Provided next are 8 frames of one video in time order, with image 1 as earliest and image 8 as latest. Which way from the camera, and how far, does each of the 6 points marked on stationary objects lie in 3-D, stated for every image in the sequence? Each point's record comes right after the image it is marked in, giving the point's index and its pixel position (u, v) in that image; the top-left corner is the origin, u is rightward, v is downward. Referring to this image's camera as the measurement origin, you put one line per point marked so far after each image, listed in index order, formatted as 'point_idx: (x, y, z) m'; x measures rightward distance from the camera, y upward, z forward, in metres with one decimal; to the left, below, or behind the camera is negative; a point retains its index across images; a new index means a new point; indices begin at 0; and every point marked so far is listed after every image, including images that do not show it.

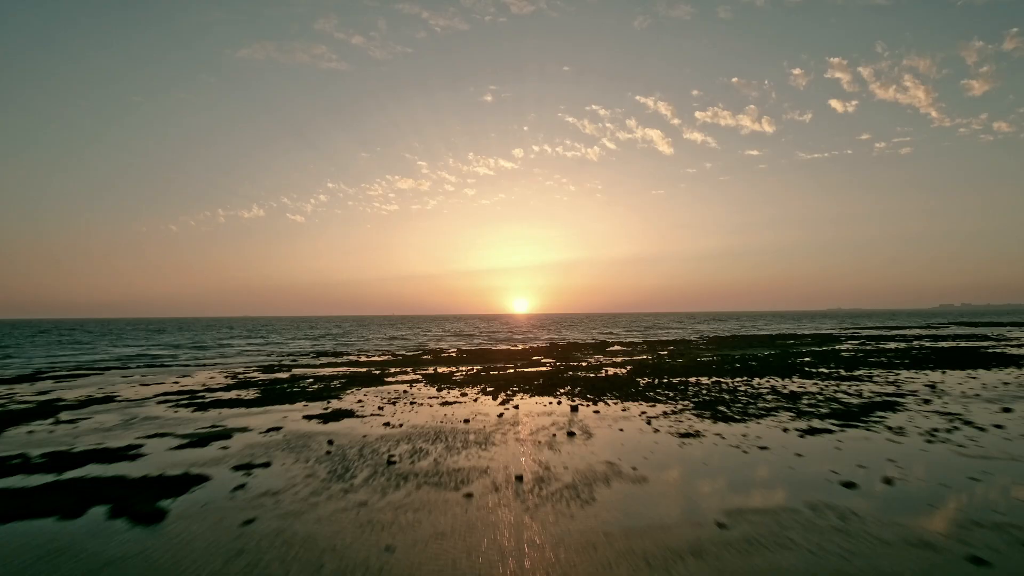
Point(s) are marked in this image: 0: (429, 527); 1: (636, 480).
0: (-1.7, -5.1, +10.9) m
1: (+3.4, -5.2, +14.0) m
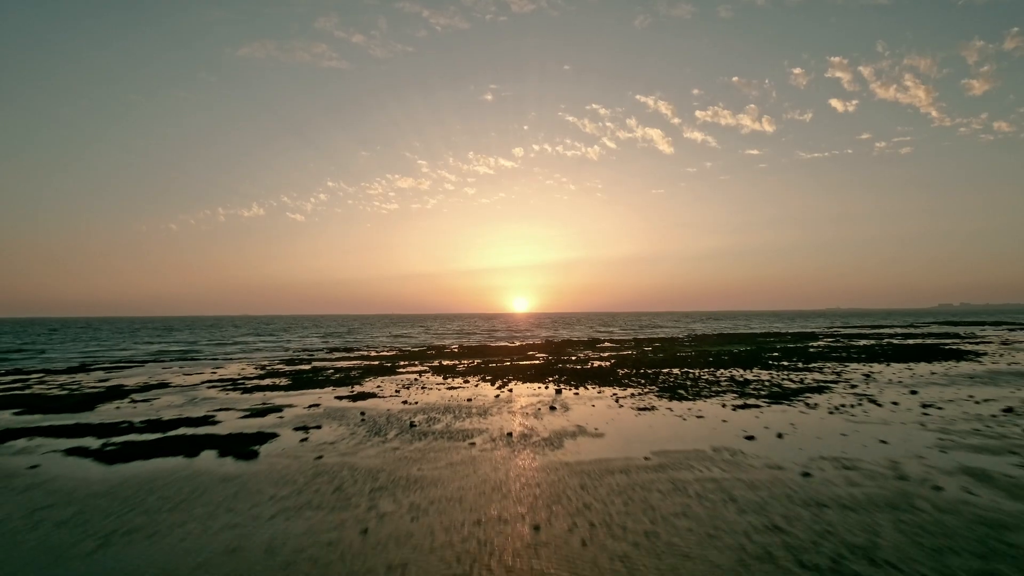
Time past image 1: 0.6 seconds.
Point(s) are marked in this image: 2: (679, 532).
0: (-2.0, -5.3, +15.7) m
1: (+3.1, -5.5, +18.8) m
2: (+3.4, -5.0, +10.5) m
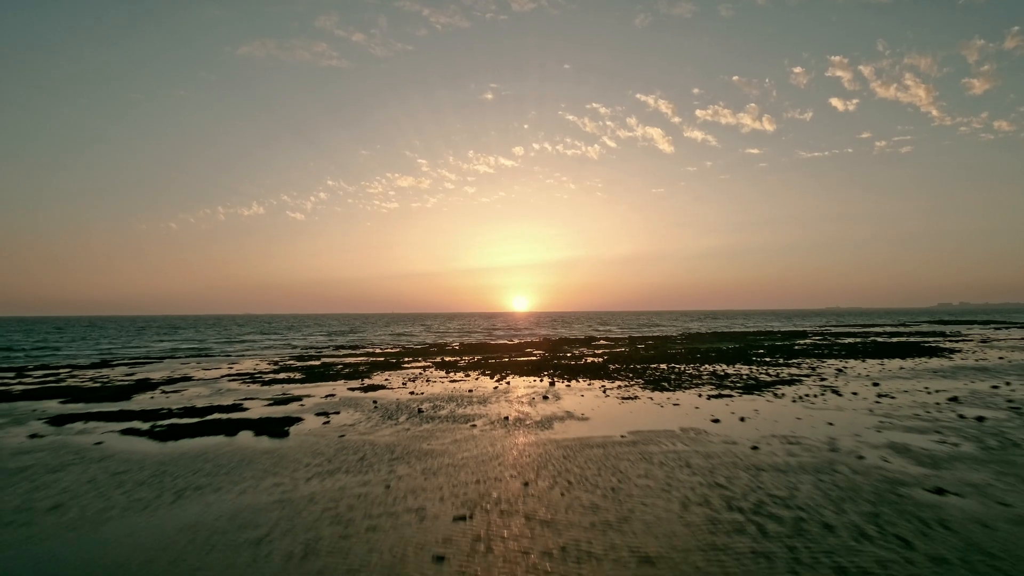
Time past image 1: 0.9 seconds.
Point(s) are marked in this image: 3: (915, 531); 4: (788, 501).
0: (-2.2, -5.4, +18.3) m
1: (+2.9, -5.5, +21.3) m
2: (+3.3, -5.1, +13.1) m
3: (+8.3, -5.0, +10.6) m
4: (+6.6, -5.1, +12.2) m
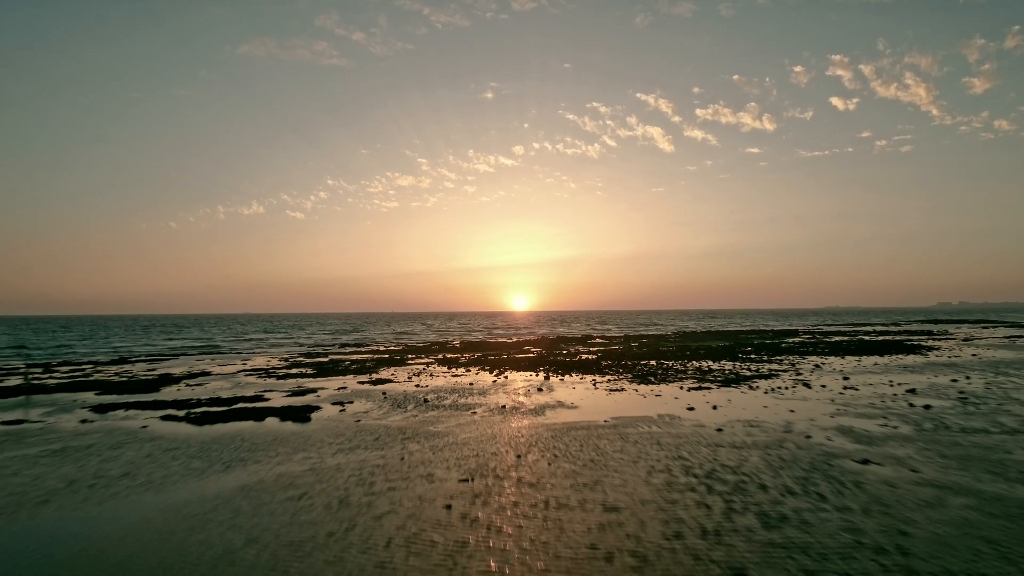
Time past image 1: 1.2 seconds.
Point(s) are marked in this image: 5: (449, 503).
0: (-2.3, -5.5, +20.7) m
1: (+2.8, -5.6, +23.8) m
2: (+3.1, -5.2, +15.5) m
3: (+8.2, -5.1, +13.0) m
4: (+6.4, -5.2, +14.6) m
5: (-1.5, -5.2, +12.4) m
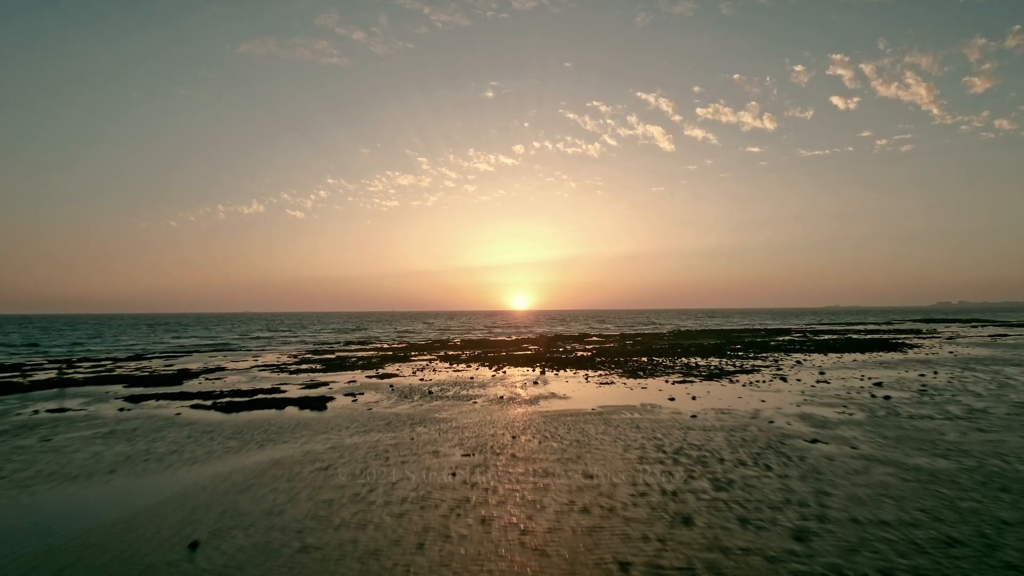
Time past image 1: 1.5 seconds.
0: (-2.5, -5.5, +22.9) m
1: (+2.6, -5.7, +26.0) m
2: (+3.0, -5.3, +17.8) m
3: (+8.0, -5.2, +15.3) m
4: (+6.3, -5.2, +16.9) m
5: (-1.7, -5.3, +14.7) m
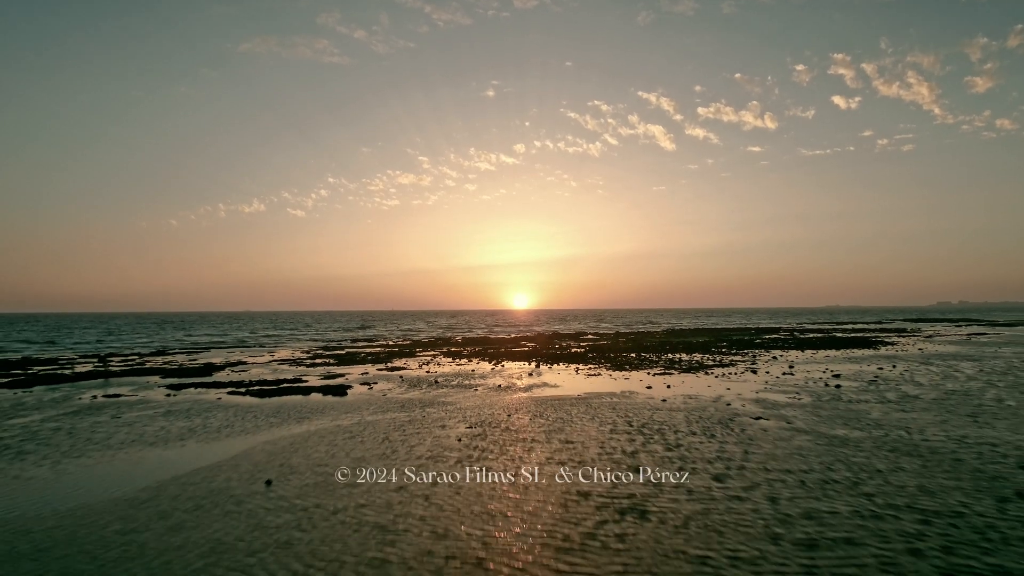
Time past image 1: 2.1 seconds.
0: (-2.7, -5.6, +26.4) m
1: (+2.4, -5.8, +29.5) m
2: (+2.7, -5.4, +21.2) m
3: (+7.8, -5.3, +18.7) m
4: (+6.0, -5.4, +20.3) m
5: (-1.9, -5.4, +18.1) m
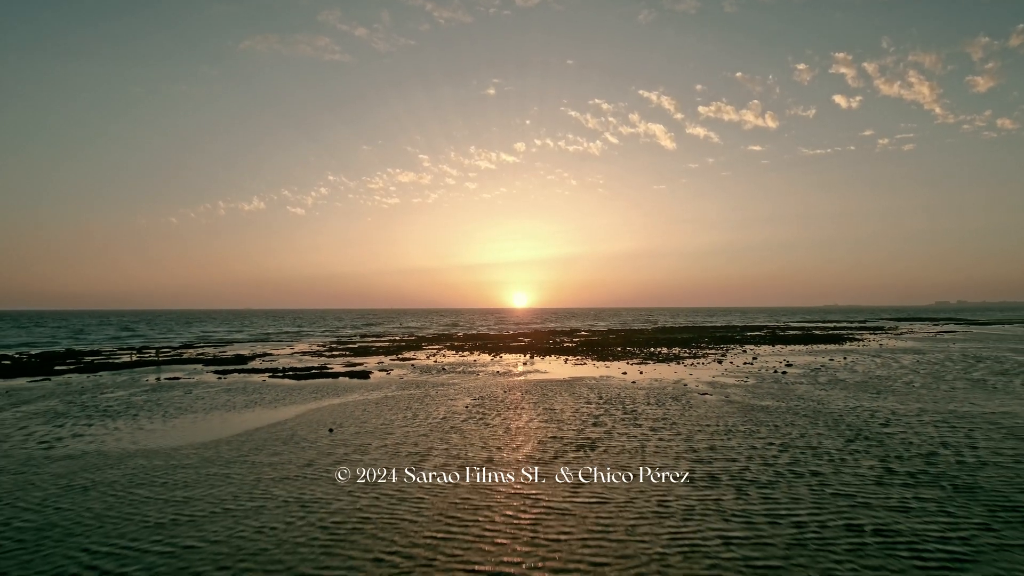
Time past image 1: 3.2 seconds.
0: (-2.9, -5.6, +31.5) m
1: (+2.2, -5.8, +34.6) m
2: (+2.5, -5.5, +26.4) m
3: (+7.5, -5.4, +23.8) m
4: (+5.8, -5.4, +25.5) m
5: (-2.1, -5.5, +23.2) m
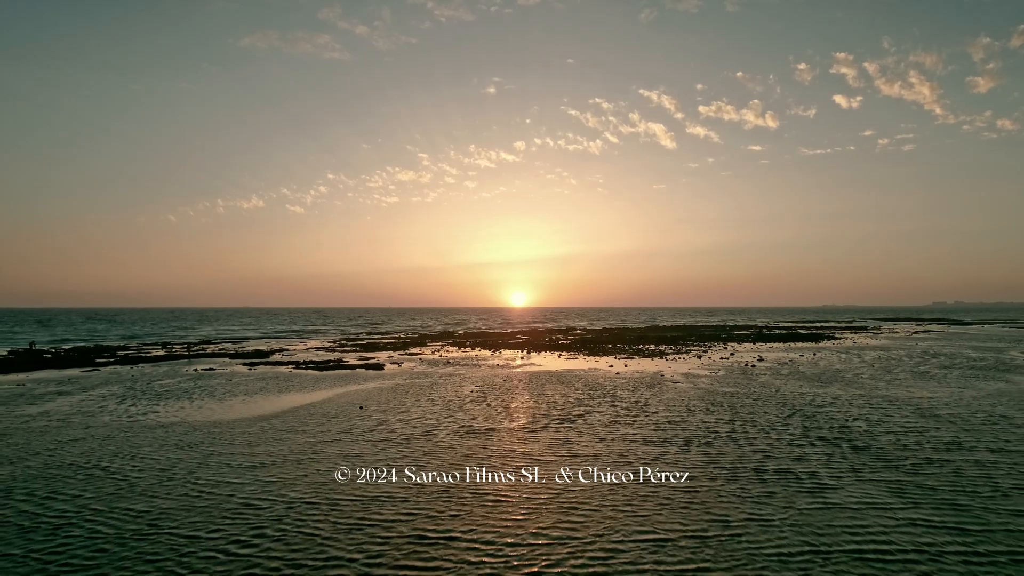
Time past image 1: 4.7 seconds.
0: (-3.1, -5.8, +35.4) m
1: (+2.1, -5.9, +38.5) m
2: (+2.4, -5.6, +30.3) m
3: (+7.4, -5.5, +27.7) m
4: (+5.7, -5.6, +29.4) m
5: (-2.2, -5.6, +27.2) m
